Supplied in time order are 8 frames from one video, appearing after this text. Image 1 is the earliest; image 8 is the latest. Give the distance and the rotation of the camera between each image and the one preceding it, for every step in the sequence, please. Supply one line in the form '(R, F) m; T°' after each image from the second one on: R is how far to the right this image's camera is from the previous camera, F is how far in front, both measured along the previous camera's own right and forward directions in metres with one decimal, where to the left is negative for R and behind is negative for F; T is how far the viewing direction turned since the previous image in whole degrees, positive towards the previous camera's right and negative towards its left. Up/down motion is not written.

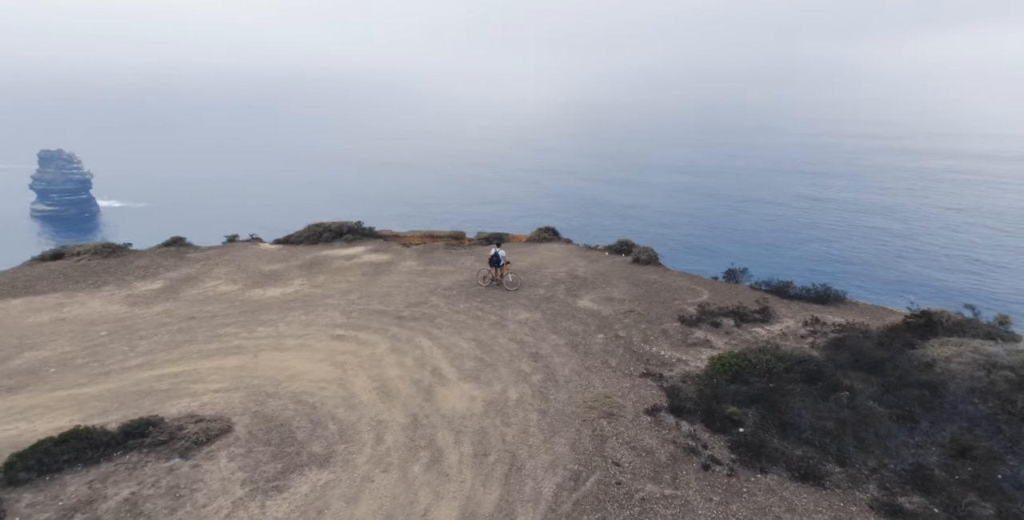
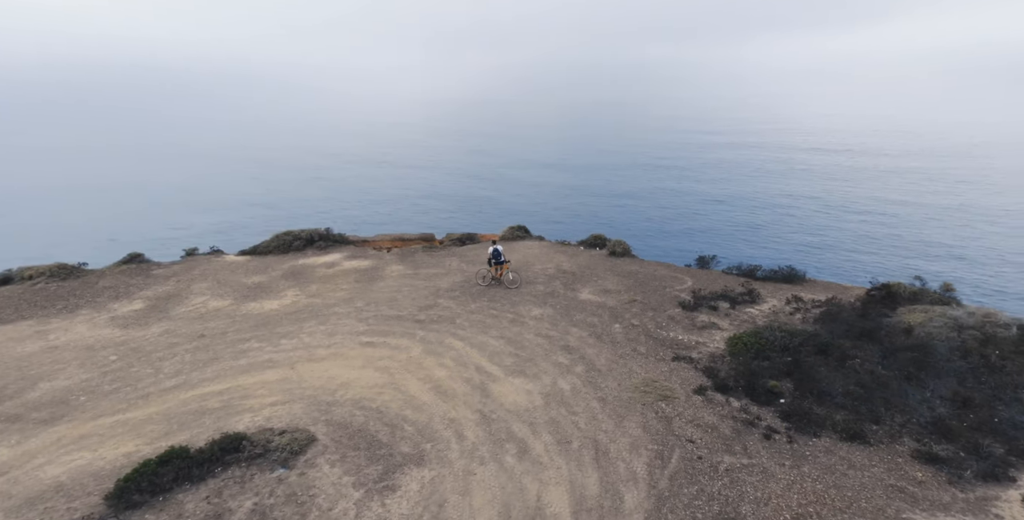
(-2.6, 0.0) m; +7°
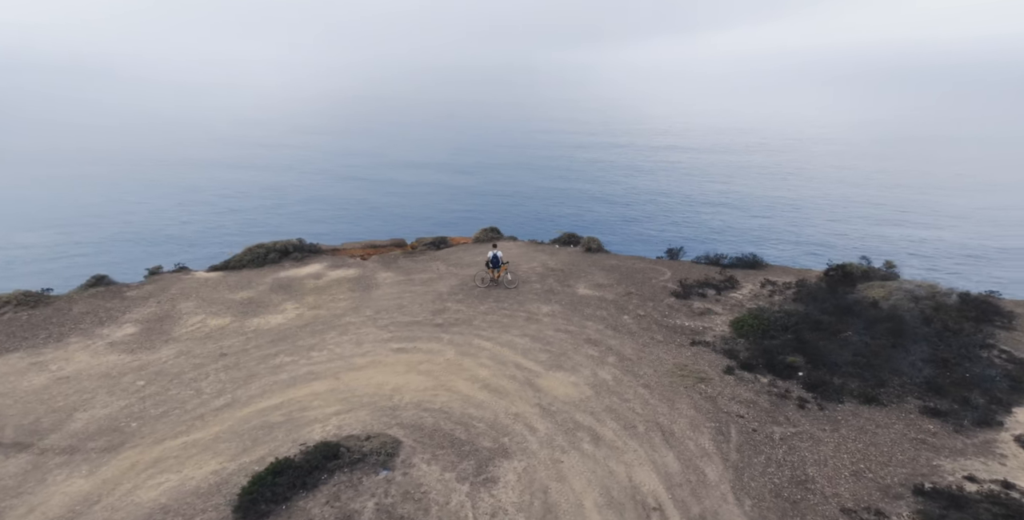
(-2.4, -0.3) m; +6°
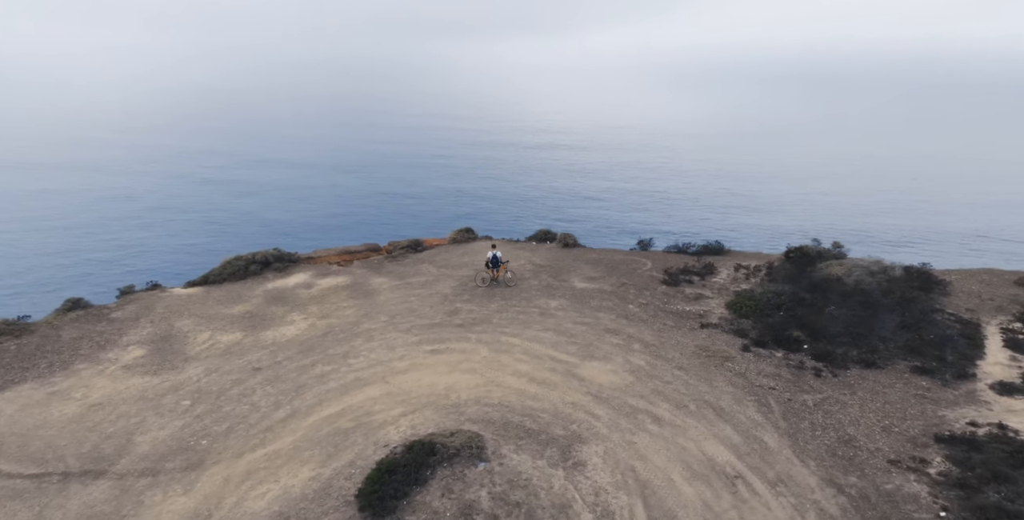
(-2.4, -0.5) m; +6°
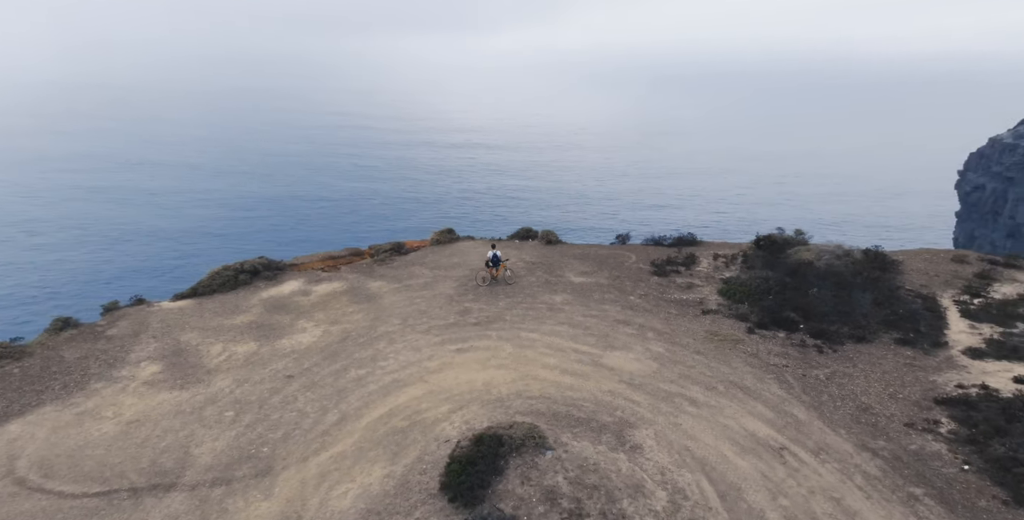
(-1.9, -0.6) m; +4°
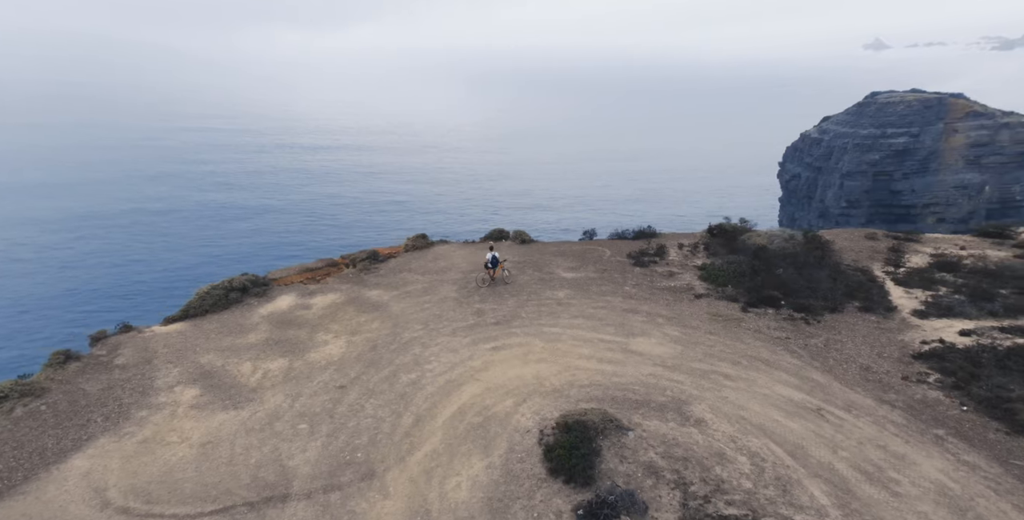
(-2.8, -1.1) m; +7°
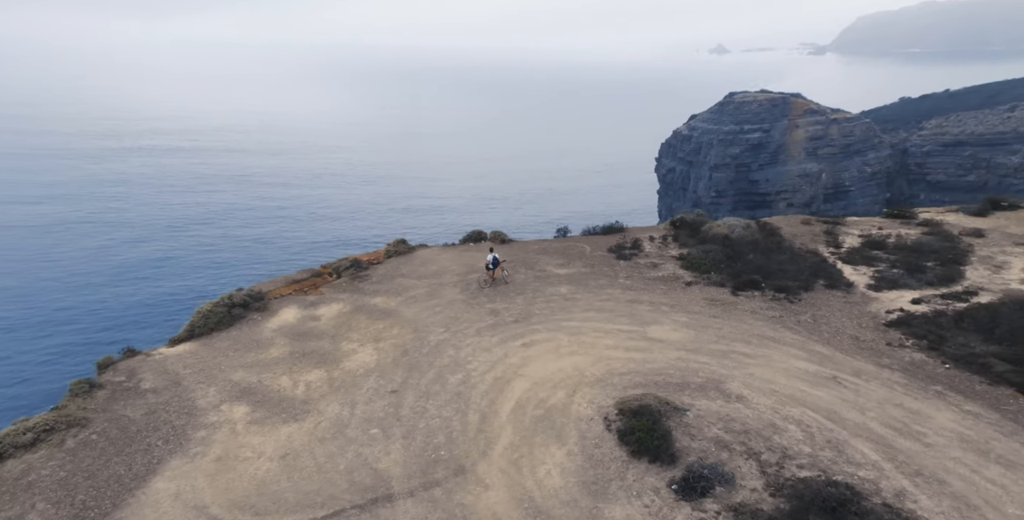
(-2.7, -1.3) m; +6°
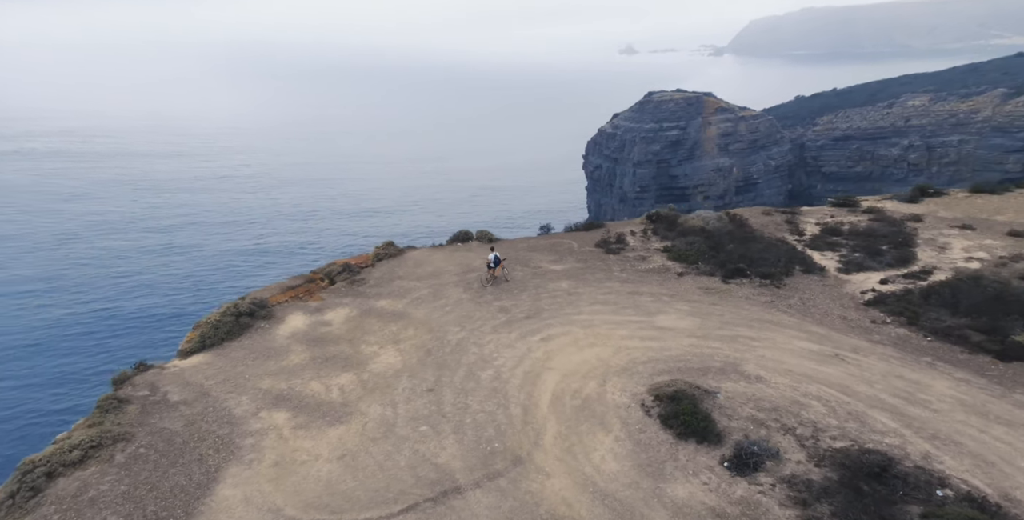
(-2.0, -1.1) m; +4°
